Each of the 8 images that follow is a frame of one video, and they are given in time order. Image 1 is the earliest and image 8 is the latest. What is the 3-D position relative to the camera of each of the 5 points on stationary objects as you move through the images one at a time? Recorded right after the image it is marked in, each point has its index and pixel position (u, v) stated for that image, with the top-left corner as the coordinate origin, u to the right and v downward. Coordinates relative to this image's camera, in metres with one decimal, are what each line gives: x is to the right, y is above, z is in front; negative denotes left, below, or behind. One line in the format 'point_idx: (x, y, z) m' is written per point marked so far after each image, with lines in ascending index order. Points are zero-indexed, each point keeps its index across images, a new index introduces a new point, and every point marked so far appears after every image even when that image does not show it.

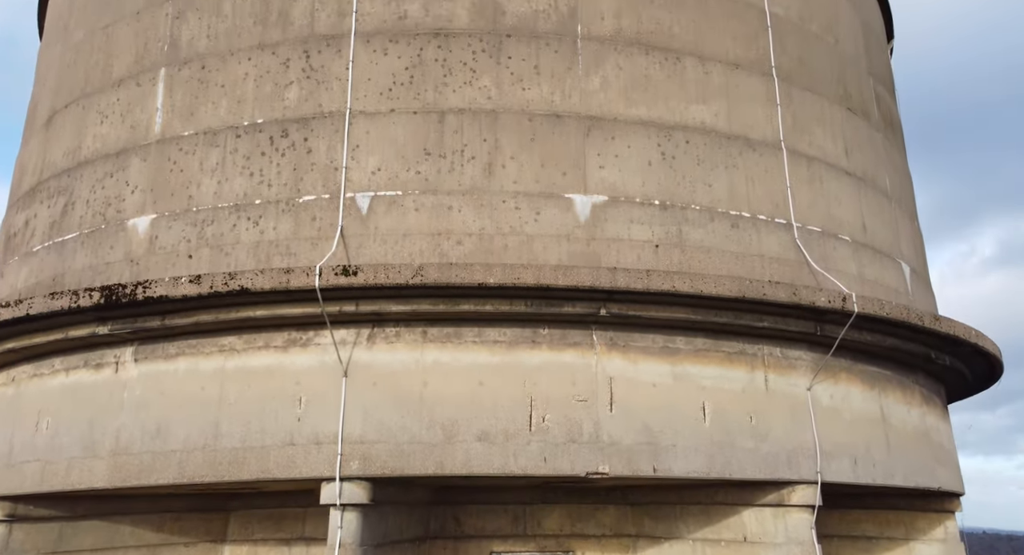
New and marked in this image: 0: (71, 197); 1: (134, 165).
0: (-5.8, +1.1, +11.4) m
1: (-4.7, +1.4, +10.9) m
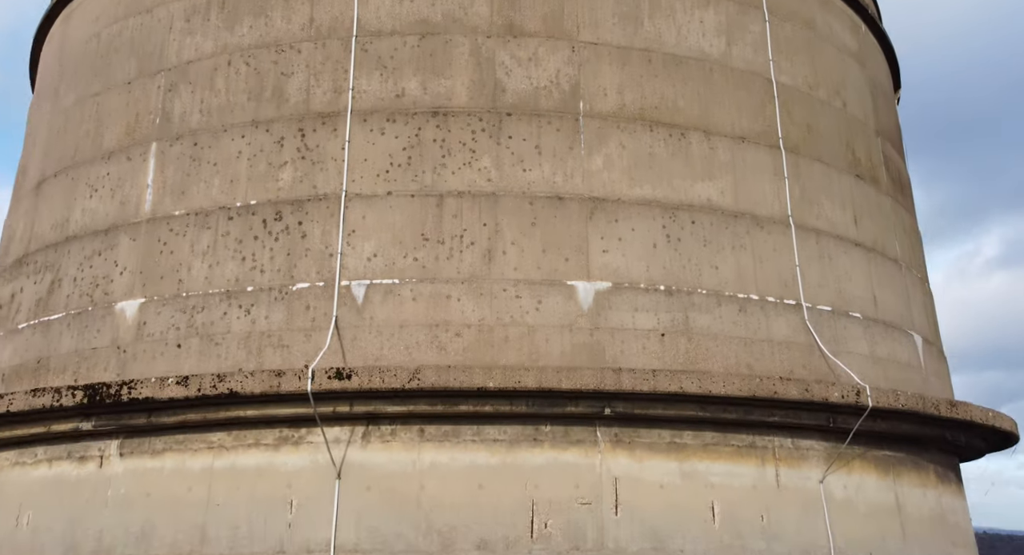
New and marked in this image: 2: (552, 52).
0: (-5.8, +0.1, +11.1) m
1: (-4.7, +0.4, +10.5) m
2: (+0.5, +2.7, +10.5) m
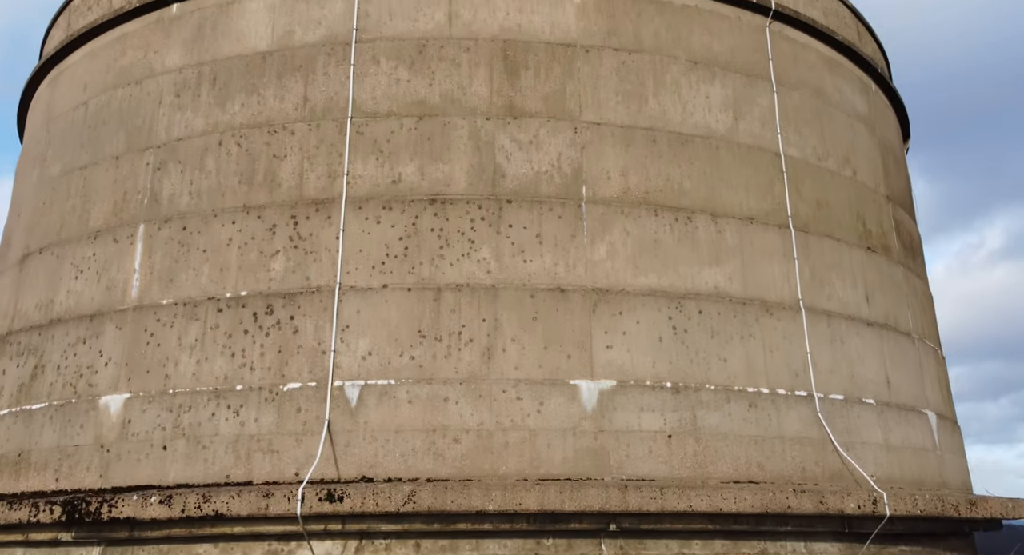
0: (-5.8, -1.0, +10.7) m
1: (-4.7, -0.6, +10.2) m
2: (+0.5, +1.7, +10.2) m
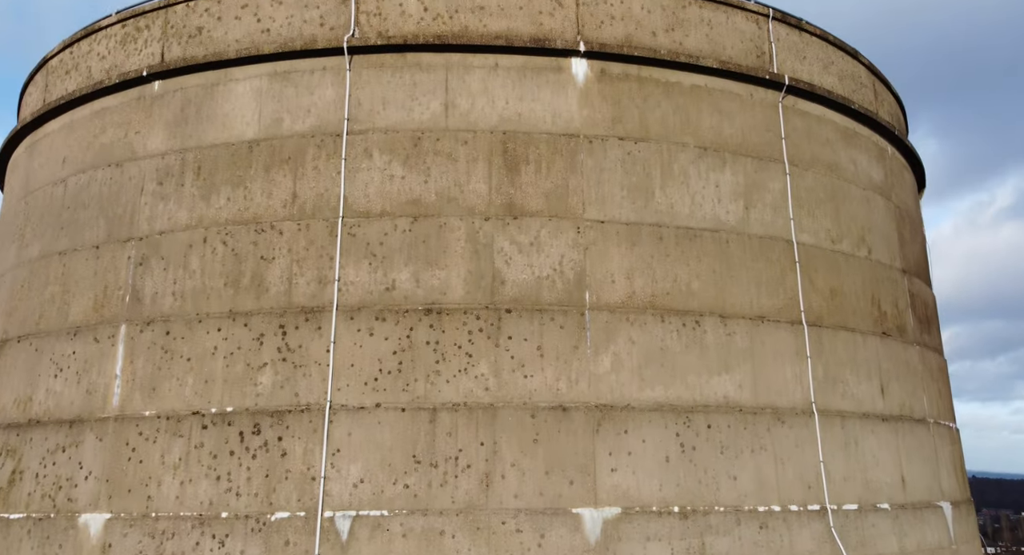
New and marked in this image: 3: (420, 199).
0: (-5.8, -2.2, +10.2) m
1: (-4.7, -1.8, +9.7) m
2: (+0.5, +0.5, +9.6) m
3: (-1.0, +0.9, +9.7) m
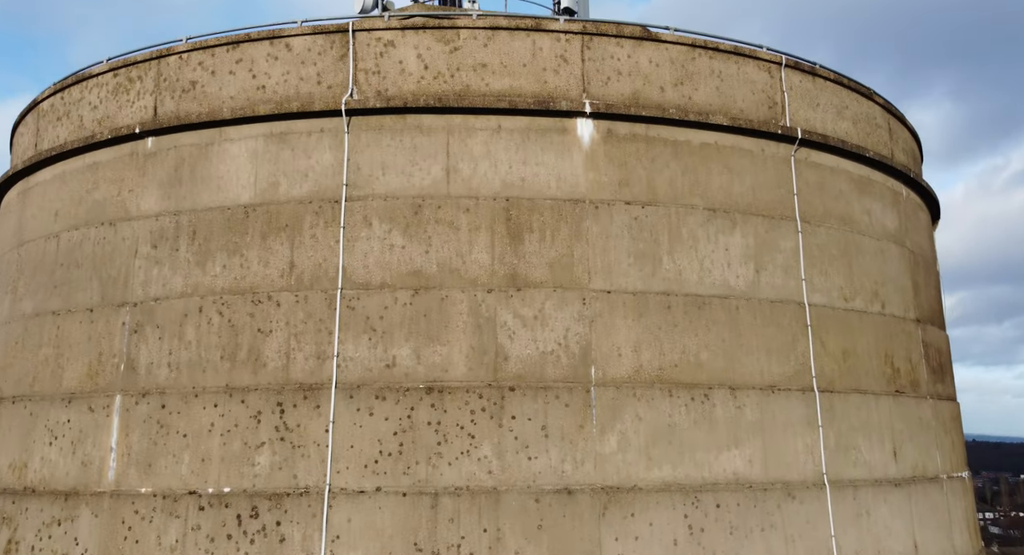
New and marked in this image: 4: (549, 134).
0: (-5.7, -3.0, +10.1) m
1: (-4.7, -2.6, +9.5) m
2: (+0.5, -0.3, +9.4) m
3: (-1.0, +0.1, +9.4) m
4: (+0.4, +1.6, +9.9) m
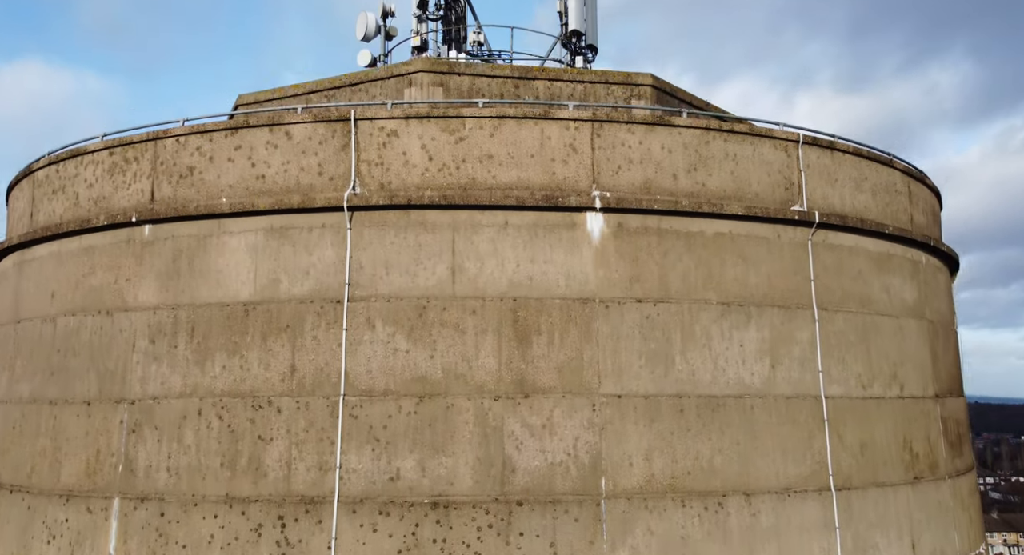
0: (-5.7, -4.0, +9.9) m
1: (-4.6, -3.7, +9.3) m
2: (+0.6, -1.4, +9.1) m
3: (-0.9, -1.0, +9.1) m
4: (+0.5, +0.5, +9.5) m
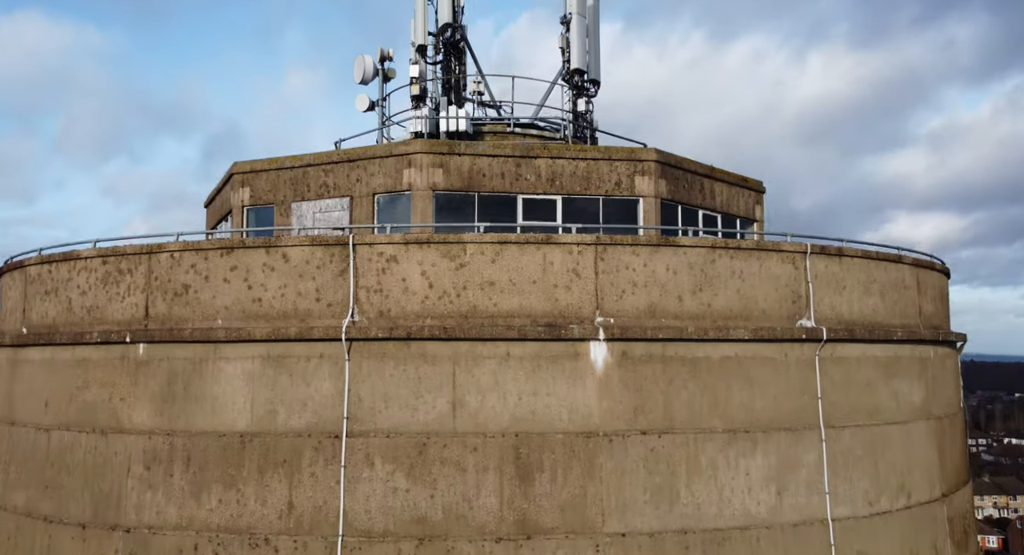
0: (-5.6, -5.4, +9.8) m
1: (-4.6, -5.1, +9.2) m
2: (+0.6, -2.8, +8.9) m
3: (-0.9, -2.4, +8.9) m
4: (+0.5, -0.9, +9.3) m
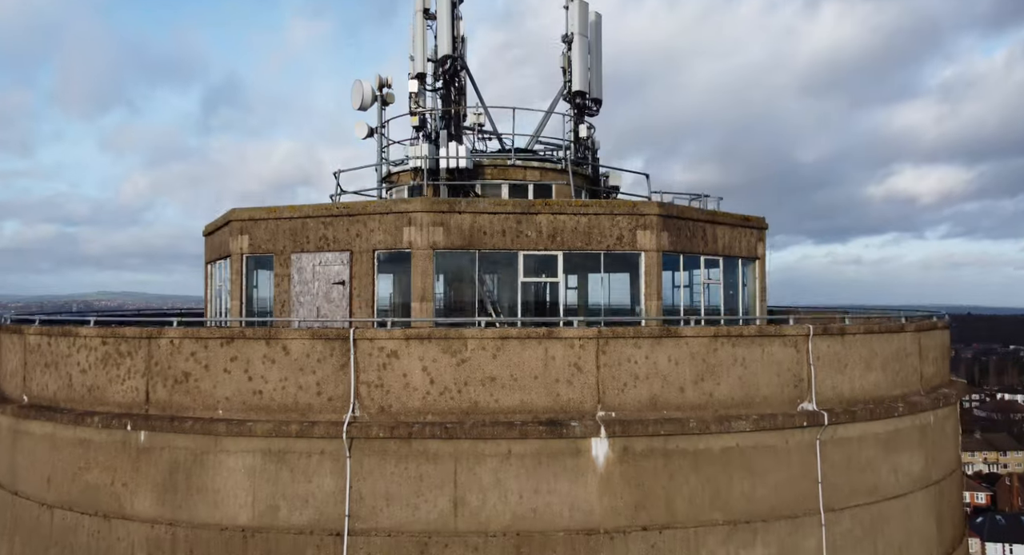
0: (-5.6, -6.5, +9.9) m
1: (-4.5, -6.2, +9.3) m
2: (+0.6, -3.9, +9.0) m
3: (-0.9, -3.5, +9.0) m
4: (+0.5, -1.9, +9.3) m
